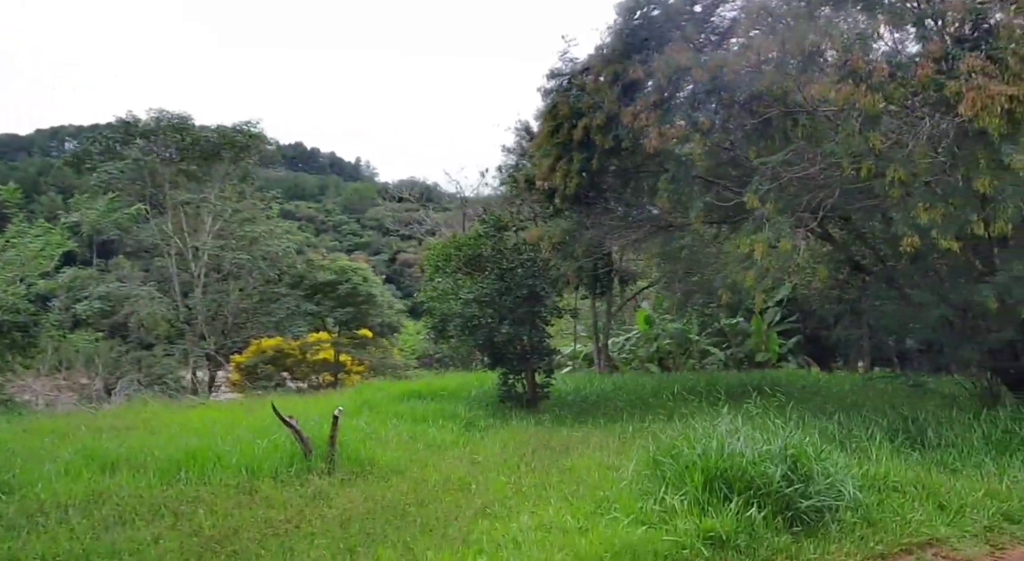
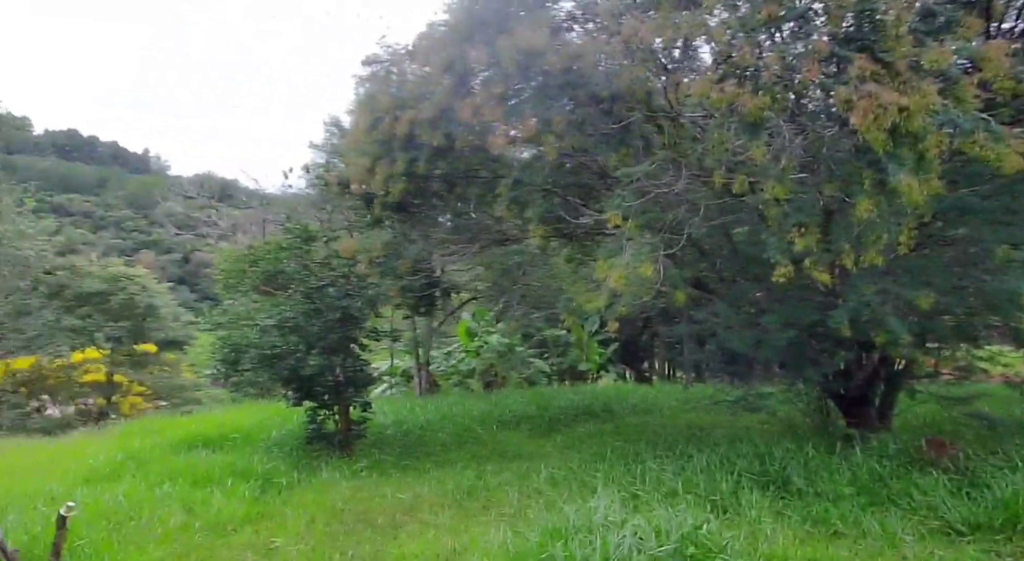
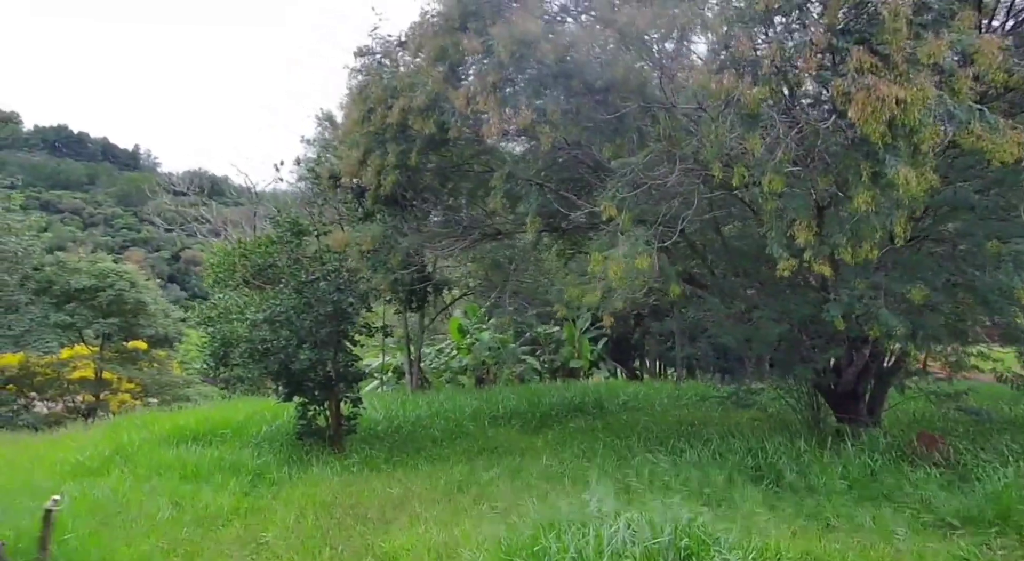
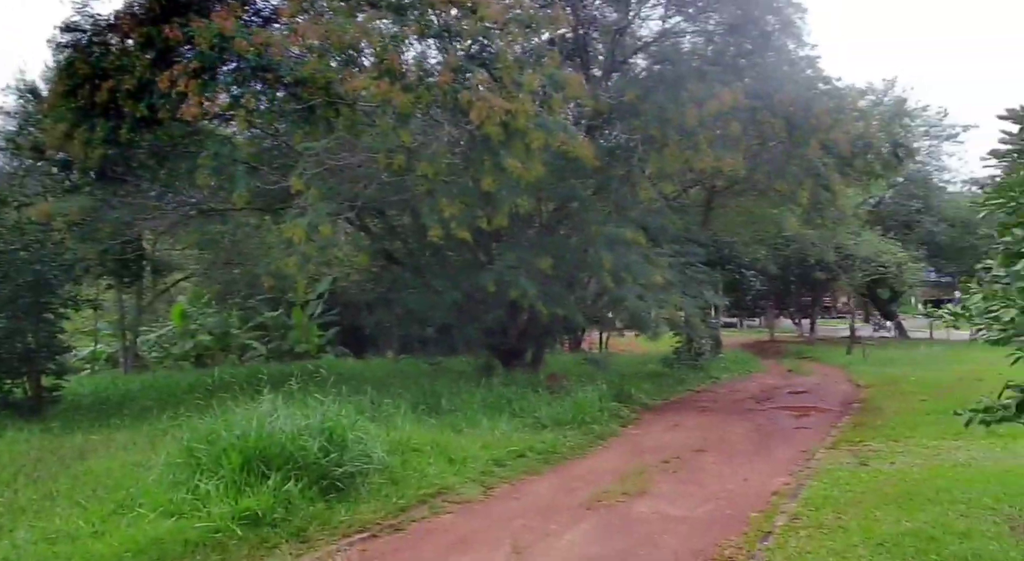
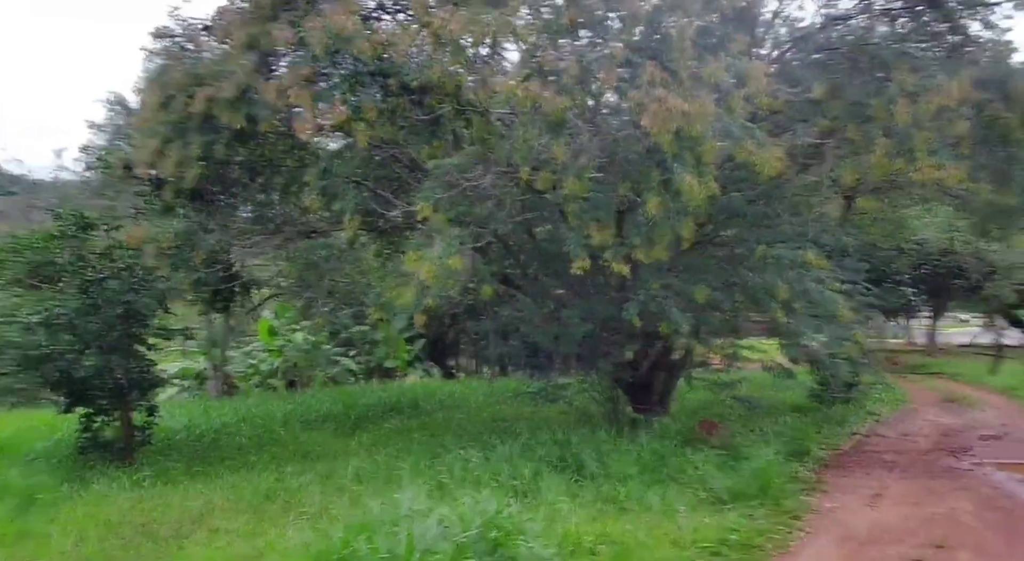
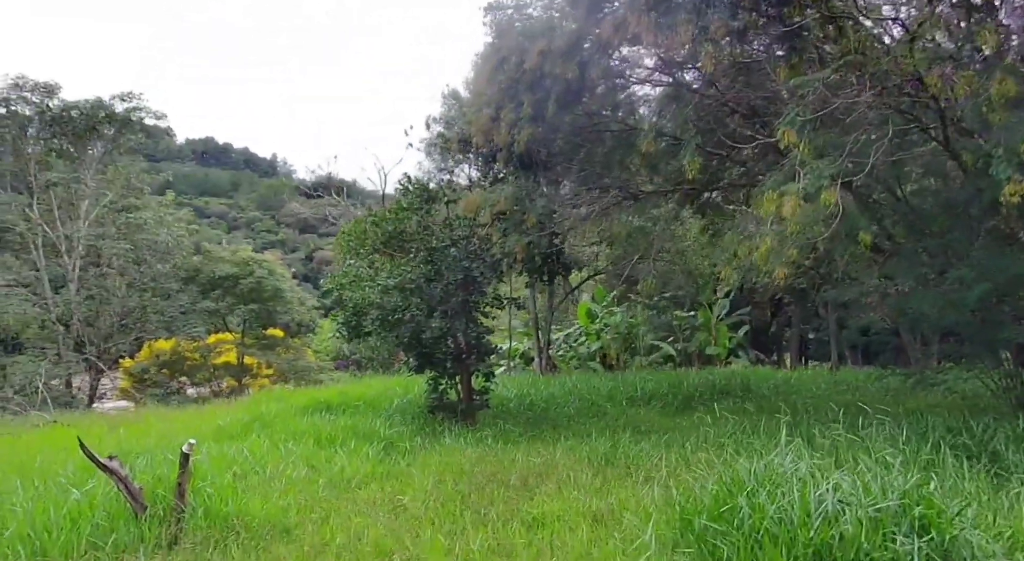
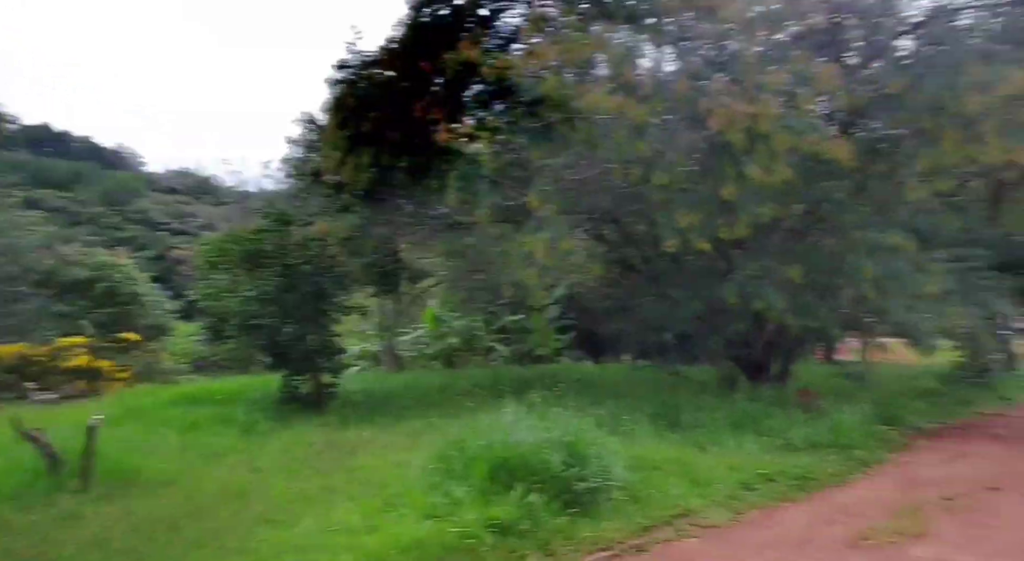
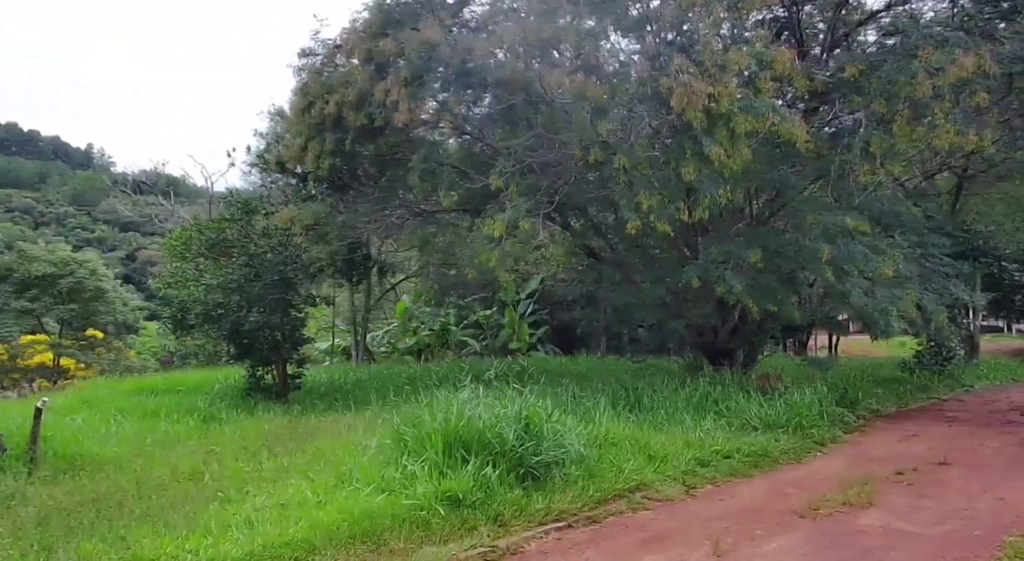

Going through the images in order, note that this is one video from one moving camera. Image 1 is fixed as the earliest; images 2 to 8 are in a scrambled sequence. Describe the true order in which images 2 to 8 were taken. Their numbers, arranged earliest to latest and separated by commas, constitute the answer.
7, 4, 8, 3, 5, 2, 6
